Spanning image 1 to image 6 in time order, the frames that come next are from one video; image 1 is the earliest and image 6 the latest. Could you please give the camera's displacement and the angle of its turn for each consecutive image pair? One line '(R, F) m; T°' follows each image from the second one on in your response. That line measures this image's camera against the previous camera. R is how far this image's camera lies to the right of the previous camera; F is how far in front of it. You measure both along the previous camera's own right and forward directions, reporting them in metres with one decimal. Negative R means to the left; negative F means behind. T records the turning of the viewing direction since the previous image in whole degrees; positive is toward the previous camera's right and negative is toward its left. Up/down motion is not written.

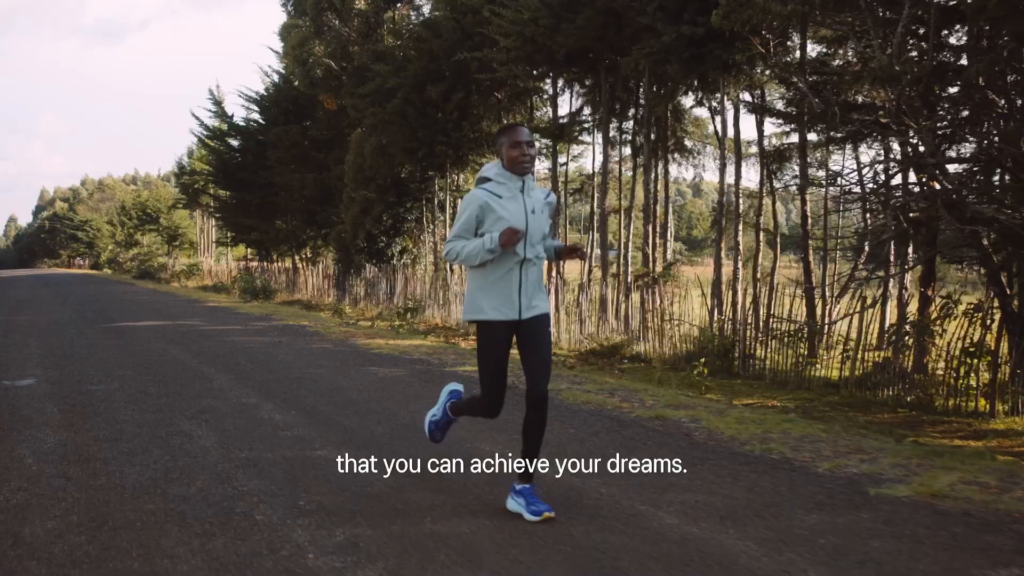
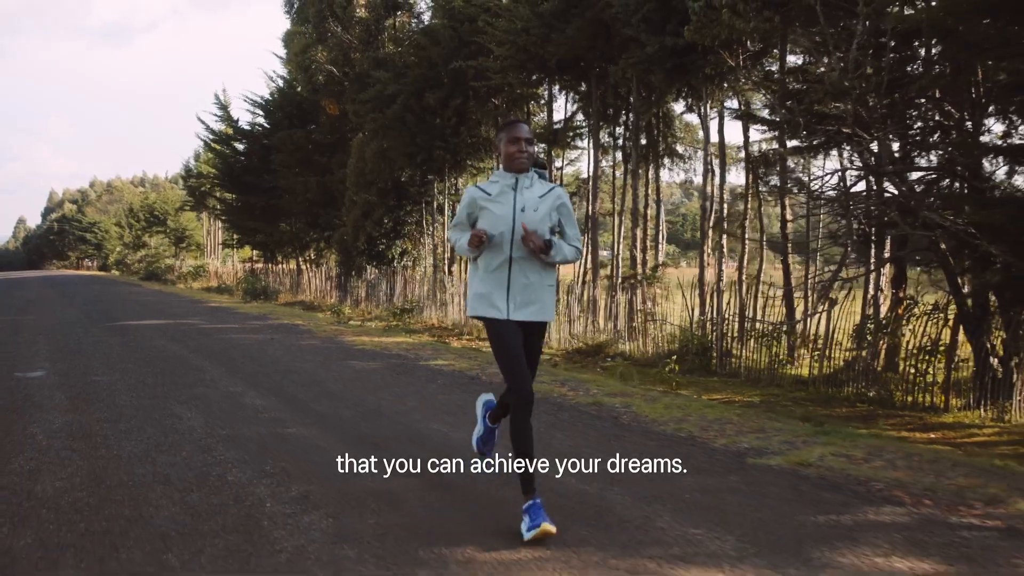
(+0.2, -0.5) m; 0°
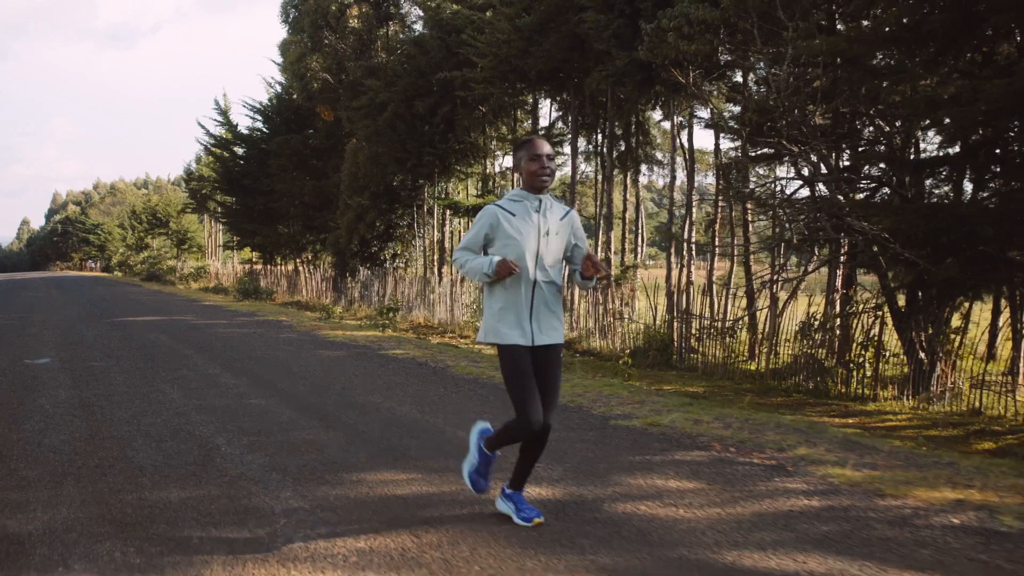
(+0.4, -0.8) m; 0°
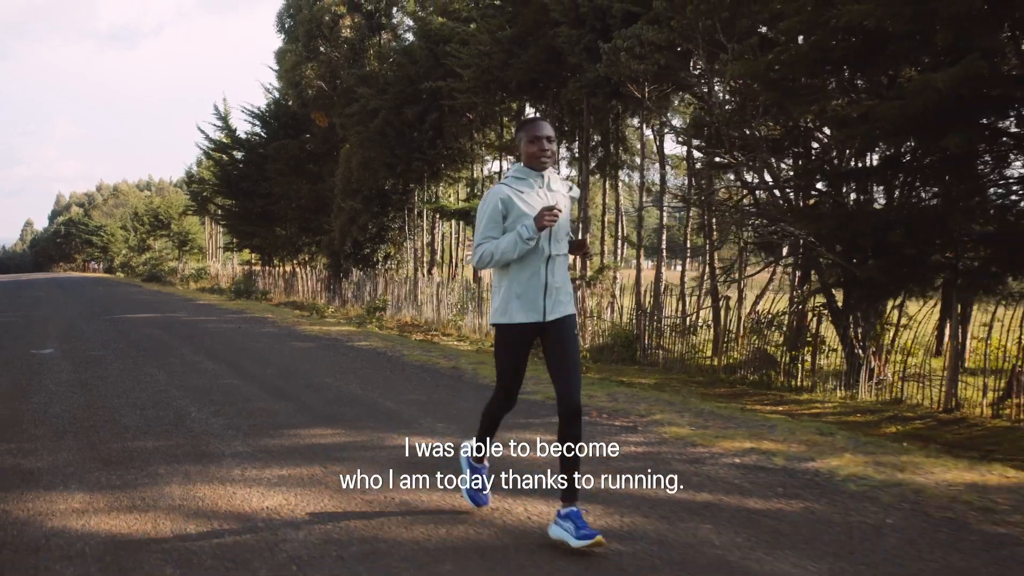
(+0.4, -0.8) m; 0°
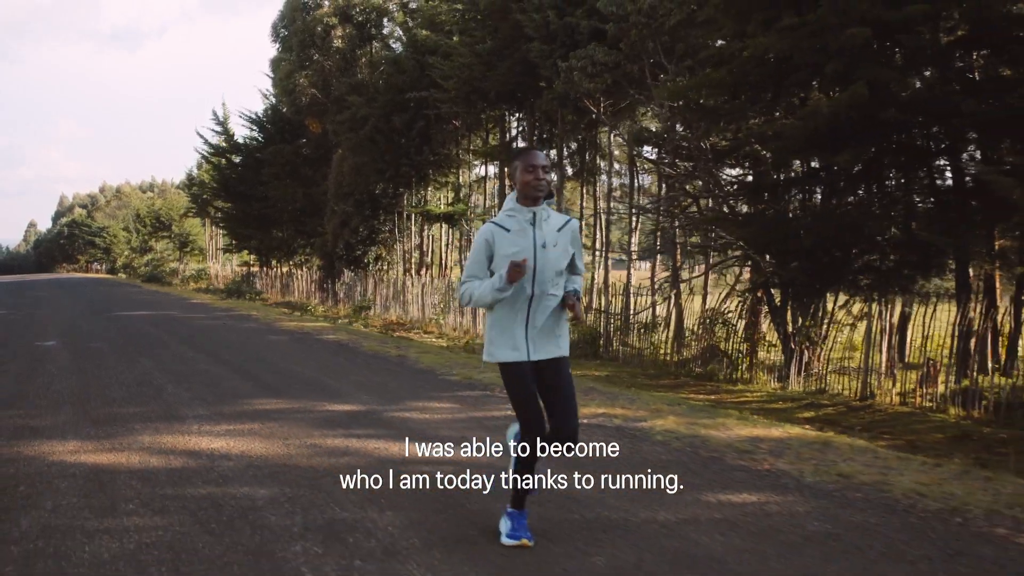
(+0.5, -1.0) m; 0°
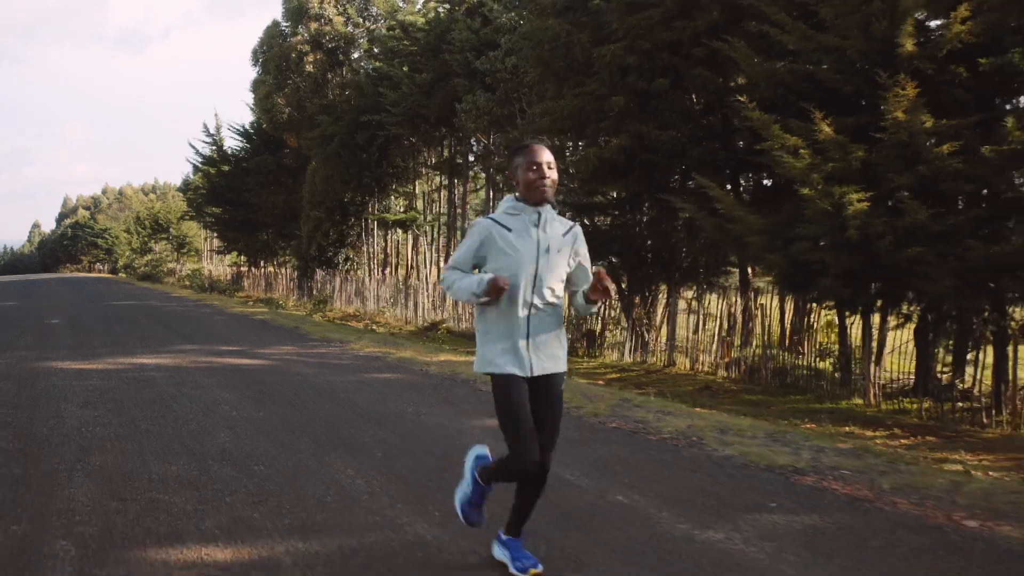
(+1.6, -3.3) m; 0°
